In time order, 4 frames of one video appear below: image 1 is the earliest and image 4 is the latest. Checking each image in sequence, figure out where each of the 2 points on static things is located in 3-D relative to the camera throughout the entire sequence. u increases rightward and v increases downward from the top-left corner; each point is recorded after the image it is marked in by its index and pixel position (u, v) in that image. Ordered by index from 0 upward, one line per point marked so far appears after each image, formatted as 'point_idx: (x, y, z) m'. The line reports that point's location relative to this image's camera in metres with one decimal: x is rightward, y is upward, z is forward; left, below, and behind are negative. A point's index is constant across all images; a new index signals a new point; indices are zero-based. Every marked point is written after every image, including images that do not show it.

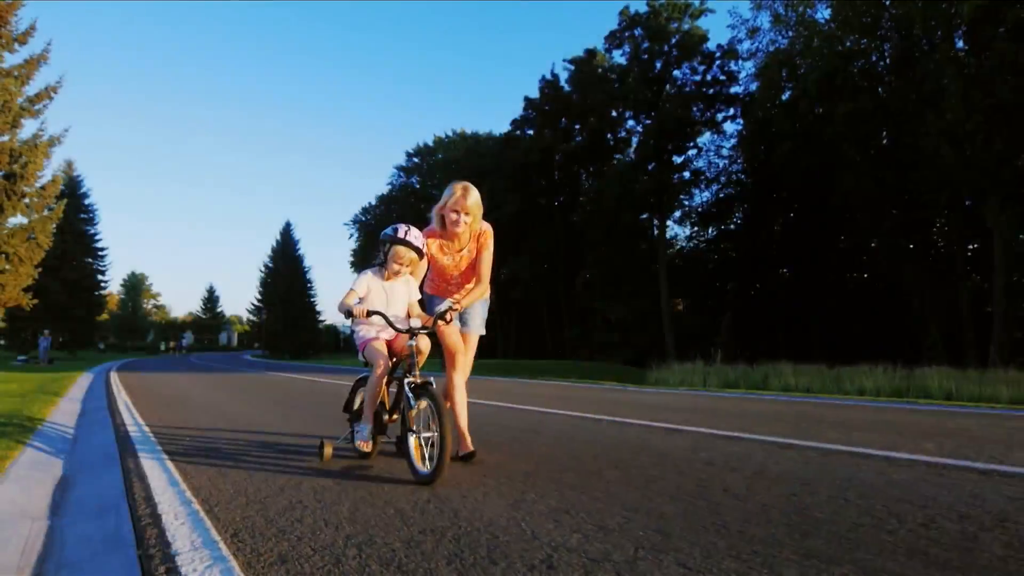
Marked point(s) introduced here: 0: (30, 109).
0: (-10.9, +3.9, +18.0) m
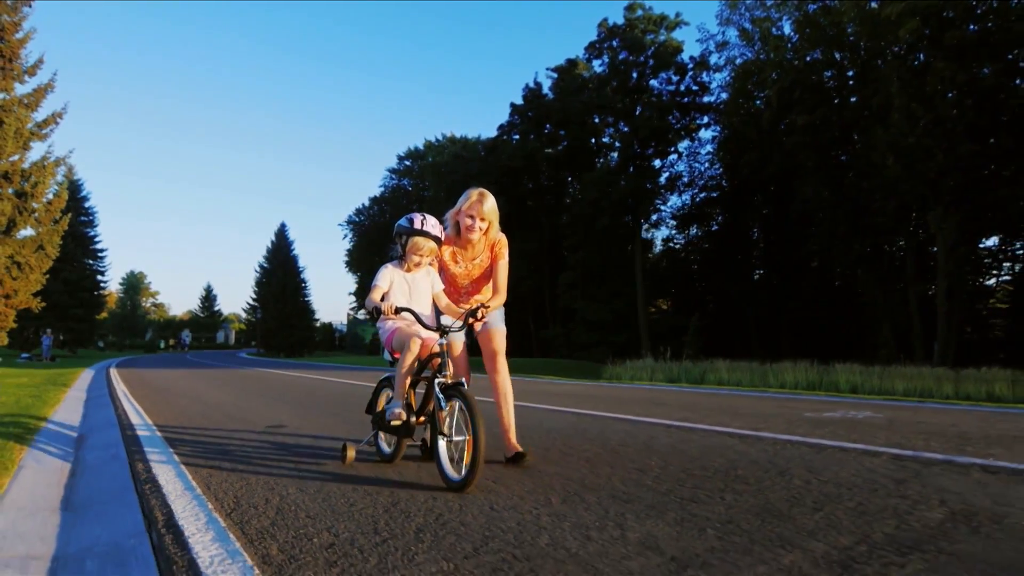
0: (-11.9, +3.9, +19.9) m
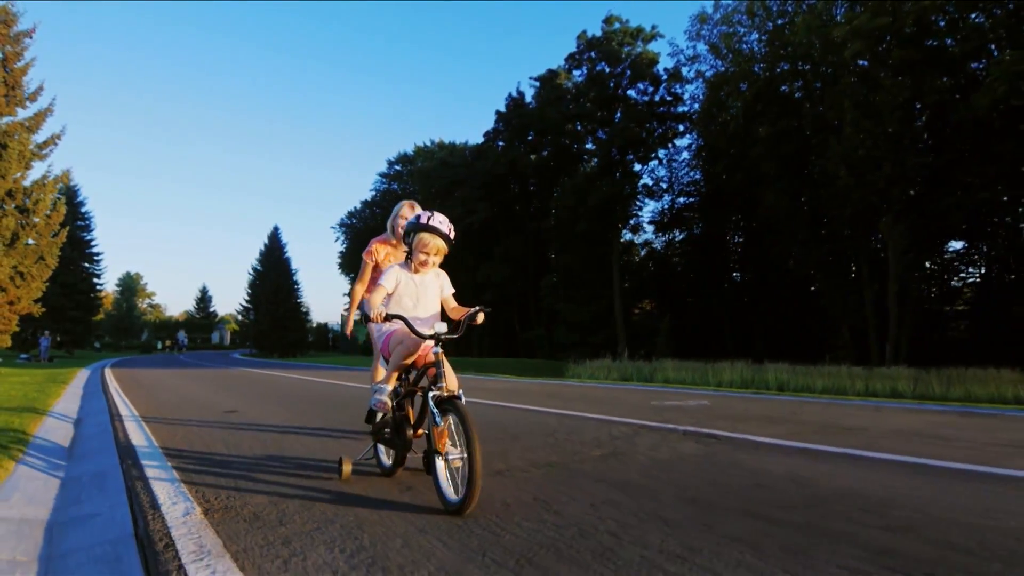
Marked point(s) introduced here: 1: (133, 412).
0: (-12.9, +3.7, +21.6) m
1: (-6.0, -2.0, +12.5) m
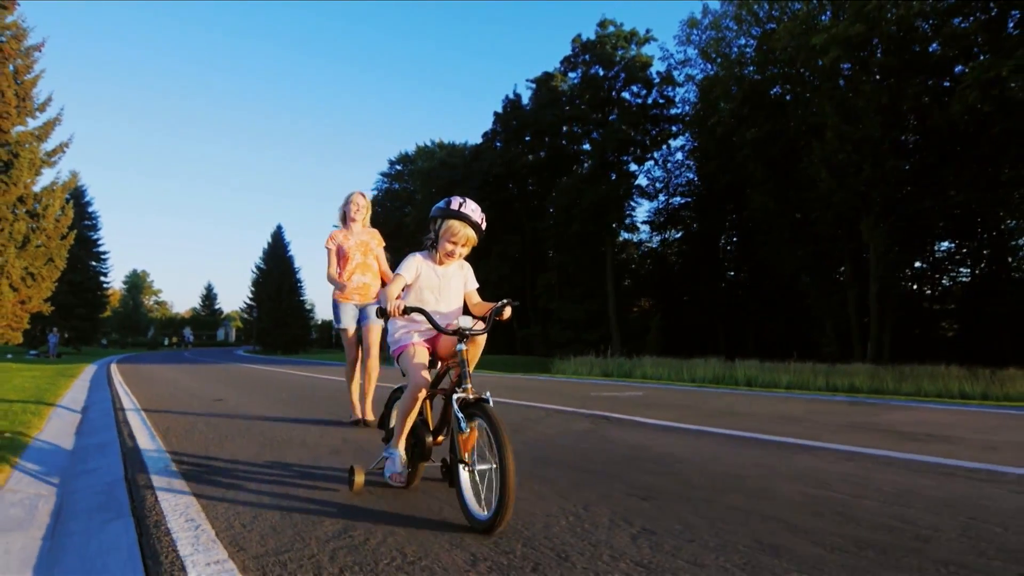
0: (-13.3, +3.7, +22.7) m
1: (-6.5, -2.0, +13.6) m
